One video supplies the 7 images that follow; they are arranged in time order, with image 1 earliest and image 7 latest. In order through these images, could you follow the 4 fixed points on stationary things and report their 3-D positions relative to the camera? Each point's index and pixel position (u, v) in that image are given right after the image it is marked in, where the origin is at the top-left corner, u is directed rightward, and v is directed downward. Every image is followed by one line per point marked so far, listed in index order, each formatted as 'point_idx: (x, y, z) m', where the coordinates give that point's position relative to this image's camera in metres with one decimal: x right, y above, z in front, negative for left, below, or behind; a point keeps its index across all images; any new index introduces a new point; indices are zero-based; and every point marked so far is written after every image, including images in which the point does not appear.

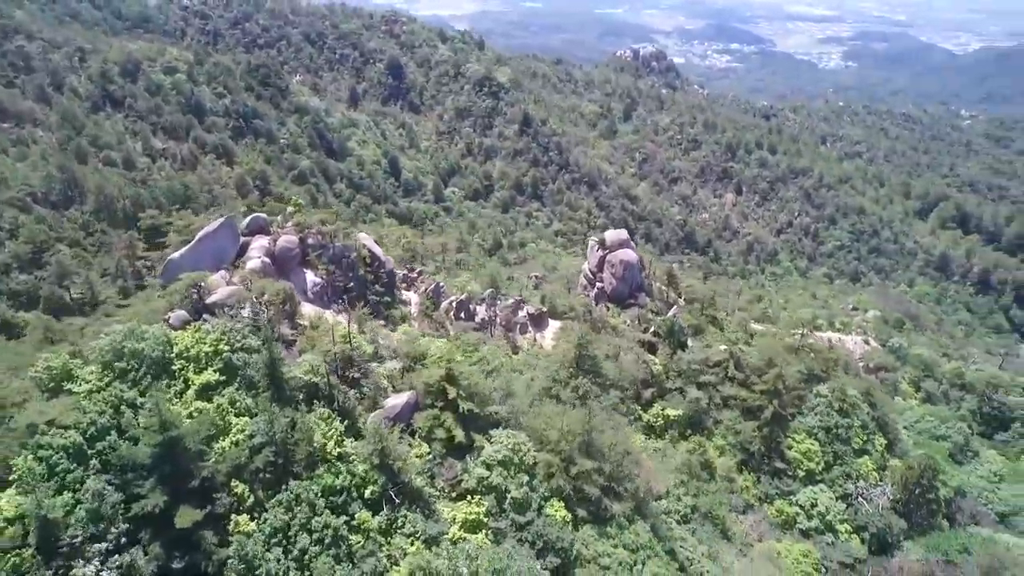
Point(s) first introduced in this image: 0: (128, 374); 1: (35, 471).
0: (-9.6, -2.2, +16.5) m
1: (-10.1, -4.0, +14.0) m
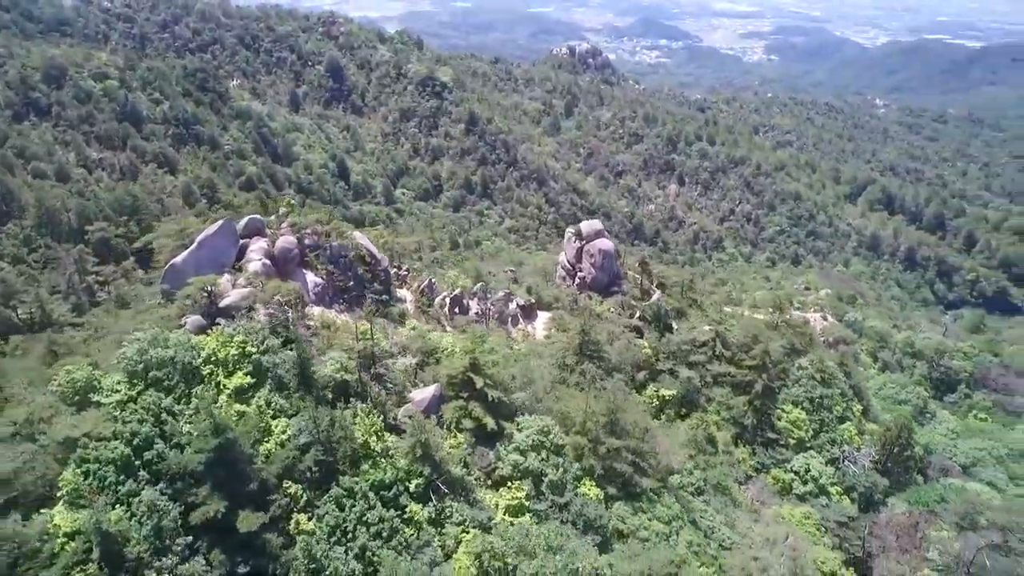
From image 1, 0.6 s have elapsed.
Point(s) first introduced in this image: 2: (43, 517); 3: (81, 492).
0: (-8.6, -2.3, +16.0) m
1: (-8.7, -4.2, +13.4) m
2: (-9.2, -4.5, +13.0) m
3: (-8.8, -4.2, +13.4) m
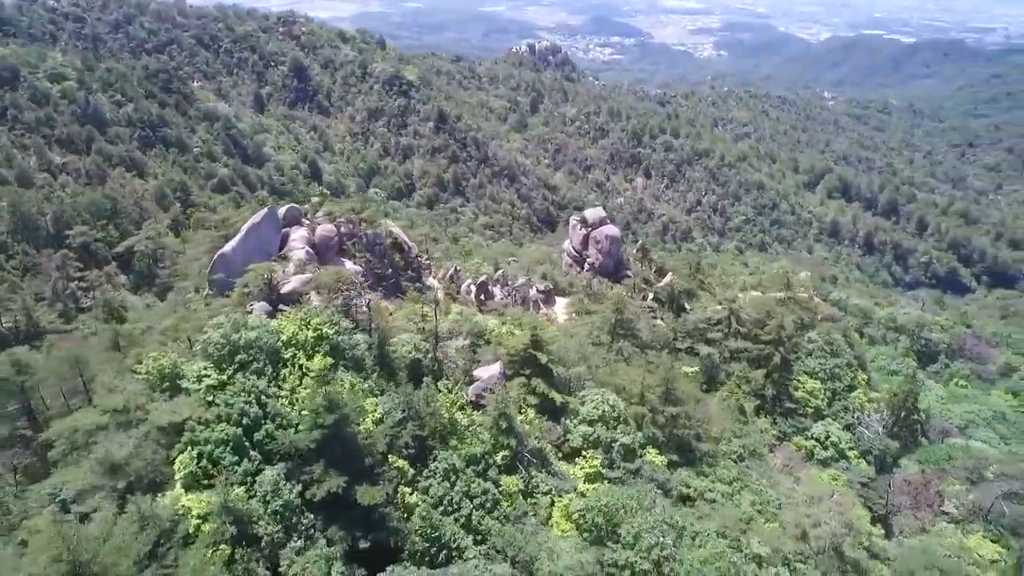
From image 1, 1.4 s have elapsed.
0: (-6.4, -1.9, +15.9) m
1: (-6.3, -3.7, +13.4) m
2: (-6.7, -4.1, +12.9) m
3: (-6.3, -3.8, +13.4) m
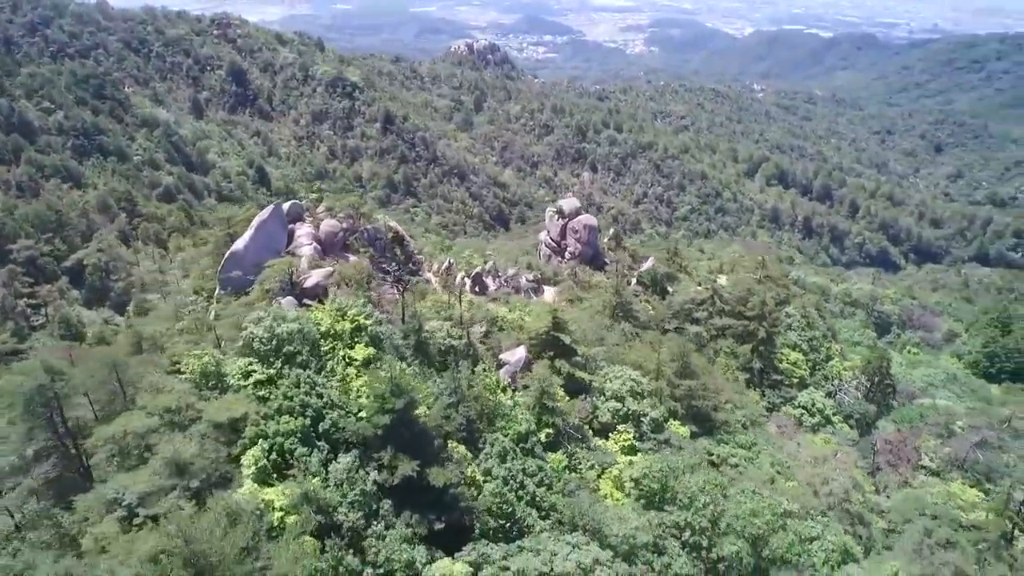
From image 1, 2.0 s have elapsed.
0: (-5.2, -1.7, +15.7) m
1: (-4.8, -3.5, +13.2) m
2: (-5.2, -3.9, +12.6) m
3: (-4.8, -3.6, +13.2) m
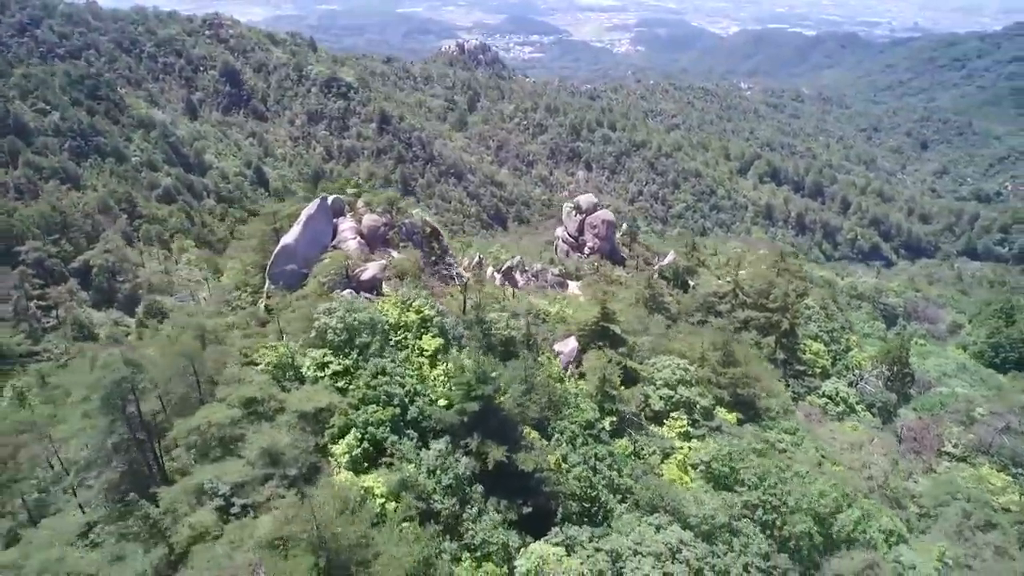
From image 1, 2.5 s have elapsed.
0: (-3.5, -1.5, +15.8) m
1: (-3.0, -3.3, +13.3) m
2: (-3.3, -3.7, +12.8) m
3: (-3.0, -3.4, +13.3) m
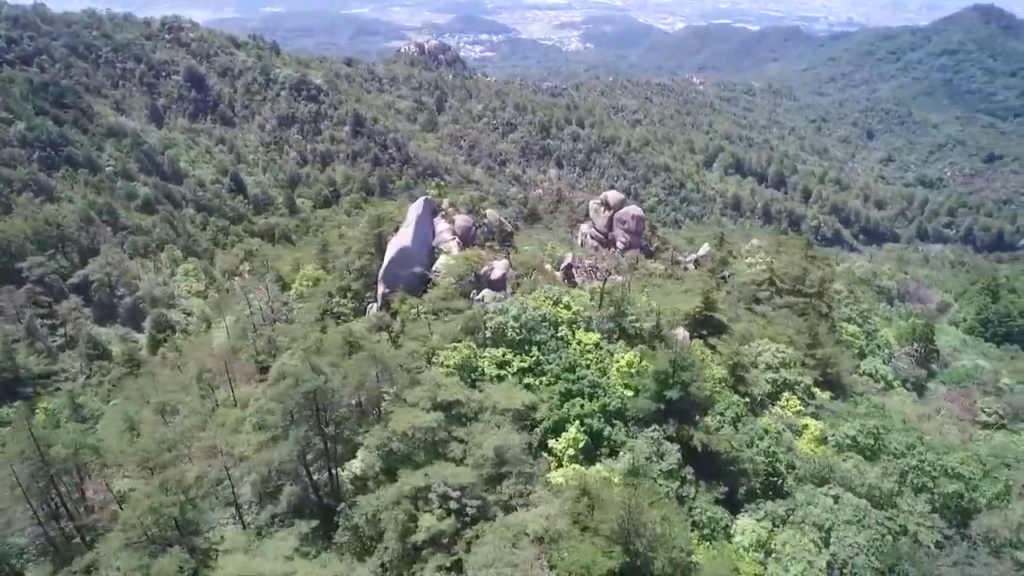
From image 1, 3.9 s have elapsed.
0: (+0.6, -1.4, +16.2) m
1: (+1.3, -3.2, +13.7) m
2: (+1.1, -3.6, +13.2) m
3: (+1.3, -3.3, +13.7) m
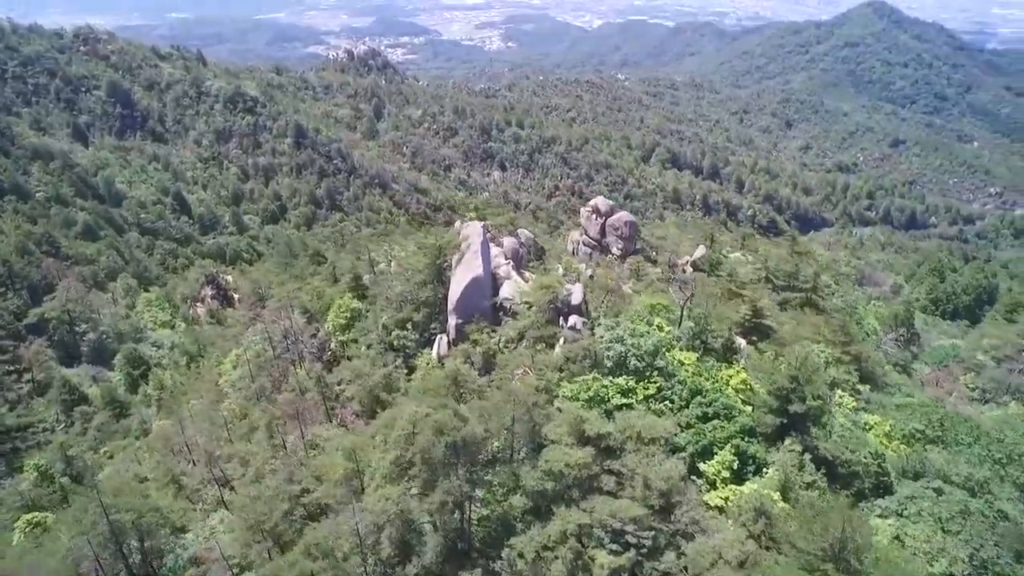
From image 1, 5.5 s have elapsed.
0: (+3.4, -2.1, +16.6) m
1: (+4.5, -3.8, +14.2) m
2: (+4.4, -4.2, +13.7) m
3: (+4.5, -3.9, +14.2) m
